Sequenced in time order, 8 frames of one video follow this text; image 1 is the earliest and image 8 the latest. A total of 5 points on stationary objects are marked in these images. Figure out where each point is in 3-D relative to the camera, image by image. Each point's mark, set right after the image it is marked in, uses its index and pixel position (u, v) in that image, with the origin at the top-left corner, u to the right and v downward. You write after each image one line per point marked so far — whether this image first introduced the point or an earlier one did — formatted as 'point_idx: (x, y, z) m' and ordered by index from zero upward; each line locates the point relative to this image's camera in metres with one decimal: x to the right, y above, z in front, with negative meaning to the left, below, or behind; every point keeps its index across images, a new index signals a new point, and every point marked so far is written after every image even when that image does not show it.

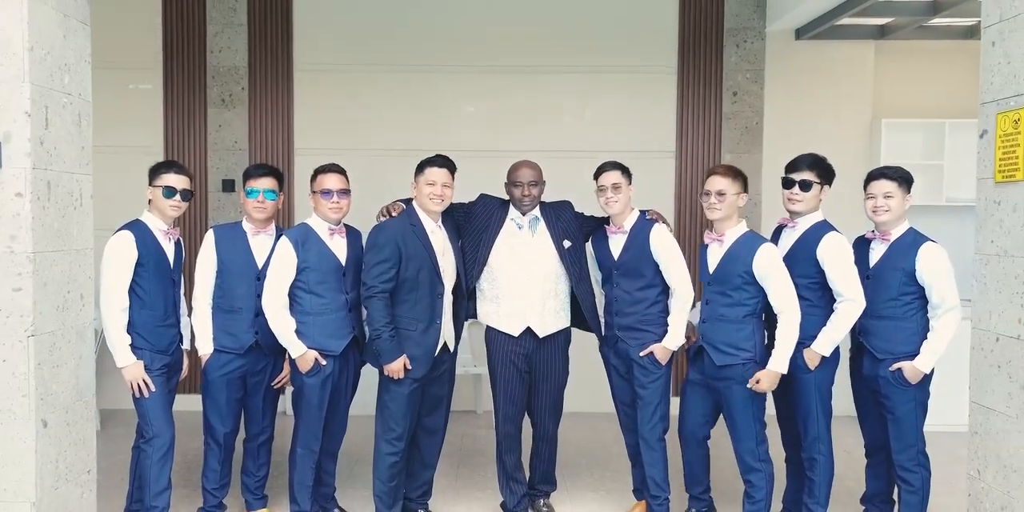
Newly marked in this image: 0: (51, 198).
0: (-1.5, +0.2, +2.7) m
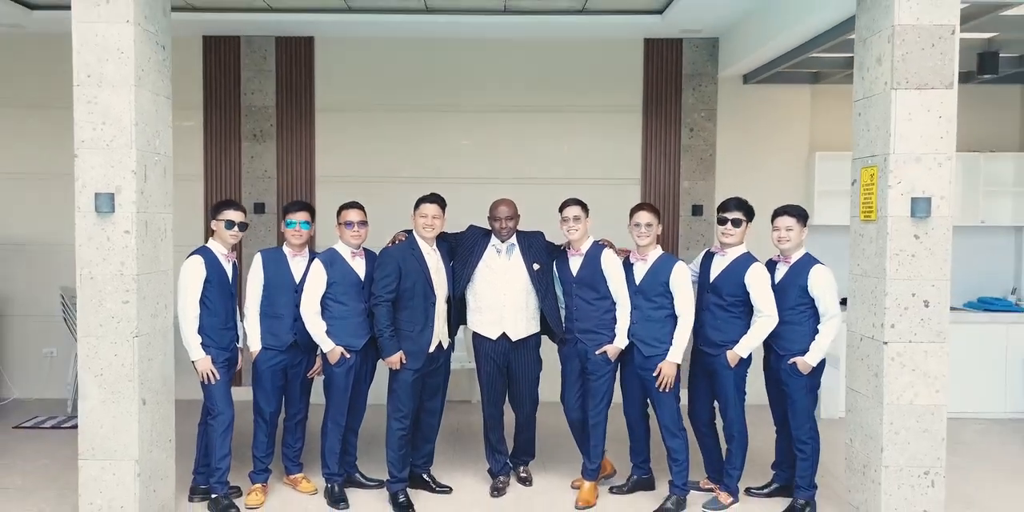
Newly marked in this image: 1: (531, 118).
0: (-1.6, +0.1, +3.6) m
1: (+0.1, +1.0, +6.2) m
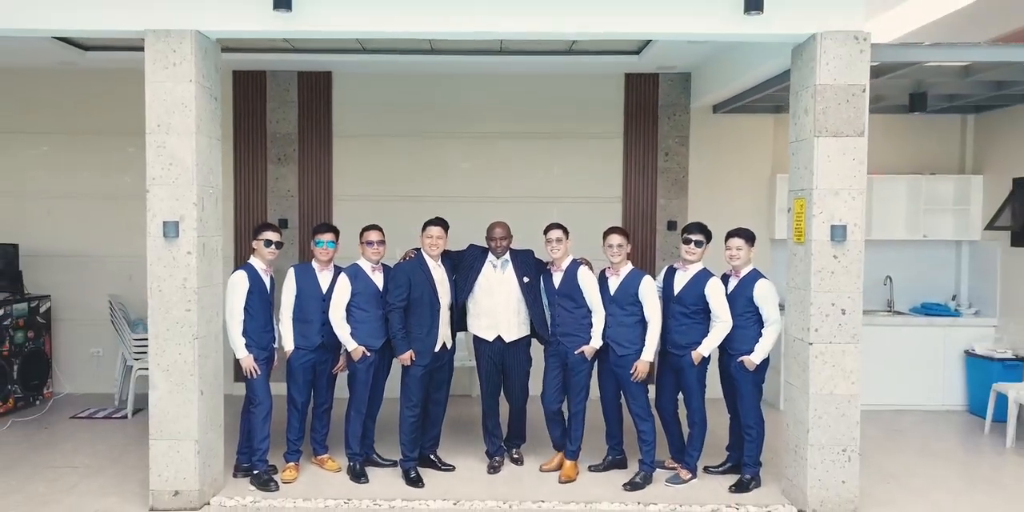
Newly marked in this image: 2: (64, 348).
0: (-1.6, 0.0, +4.4) m
1: (+0.1, +0.9, +7.0) m
2: (-3.7, -0.8, +7.0) m
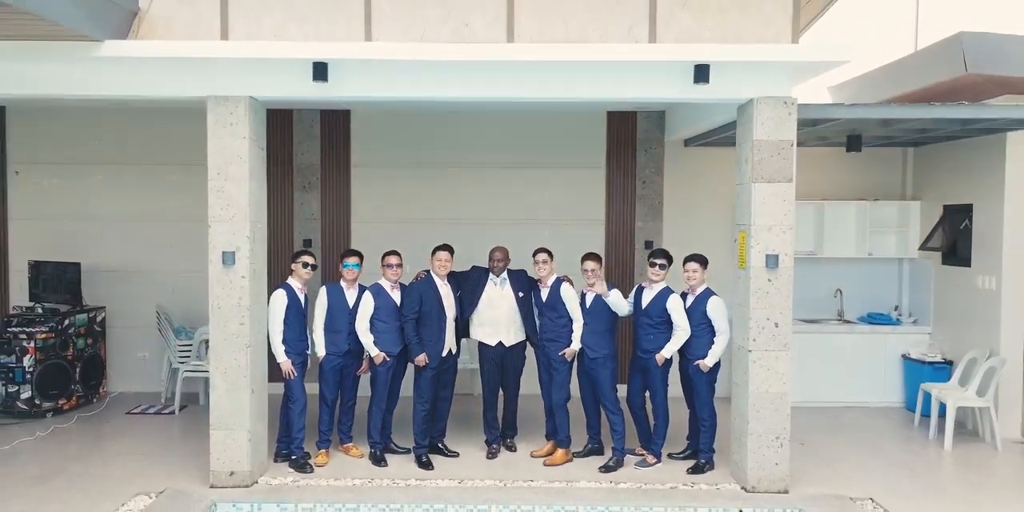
0: (-1.6, -0.1, +5.4) m
1: (+0.1, +0.8, +7.9) m
2: (-3.7, -0.9, +7.9) m
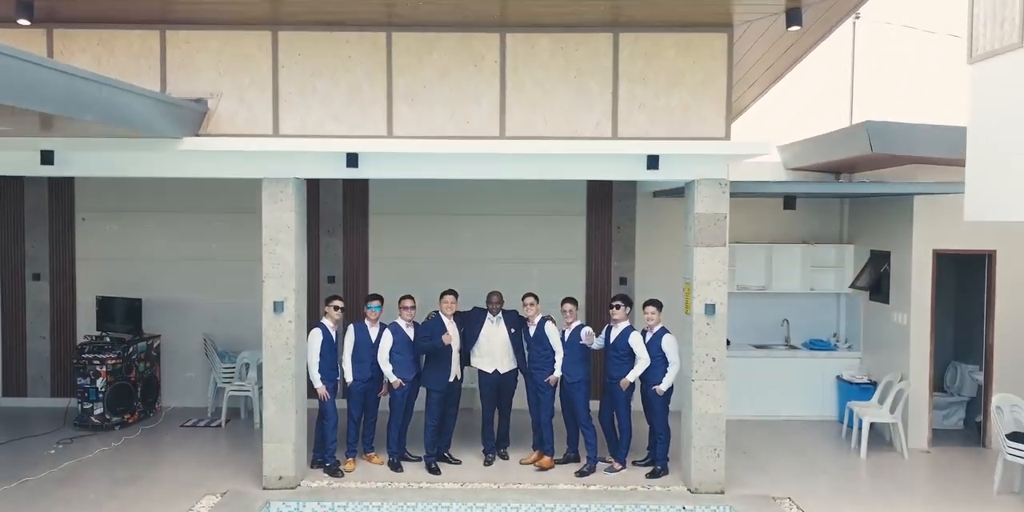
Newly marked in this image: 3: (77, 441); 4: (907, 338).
0: (-1.7, -0.5, +6.7) m
1: (0.0, +0.4, +9.3) m
2: (-3.7, -1.3, +9.3) m
3: (-4.1, -1.7, +8.1) m
4: (+3.7, -0.8, +7.9) m
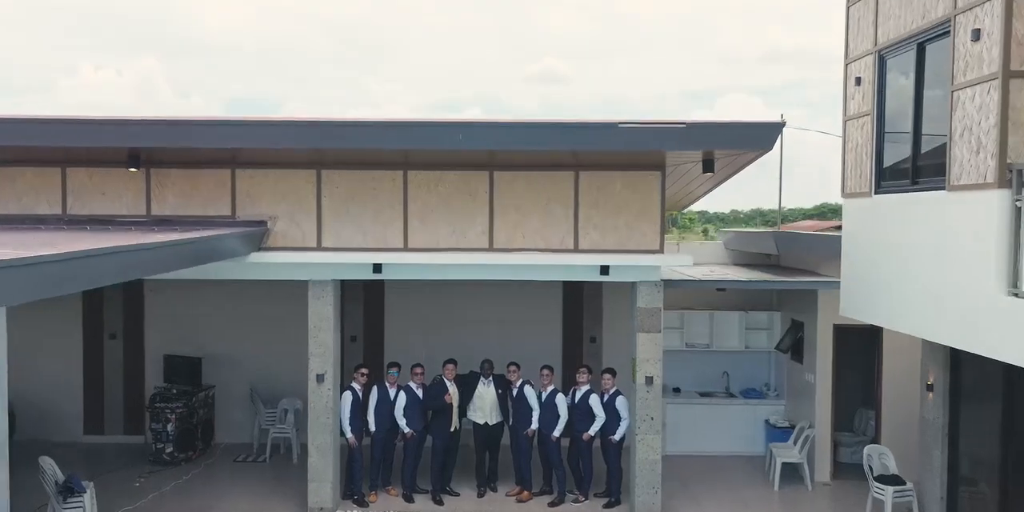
0: (-1.8, -1.3, +8.8) m
1: (-0.1, -0.4, +11.3) m
2: (-3.9, -2.1, +11.3) m
3: (-4.3, -2.6, +10.1) m
4: (+3.5, -1.6, +9.9) m
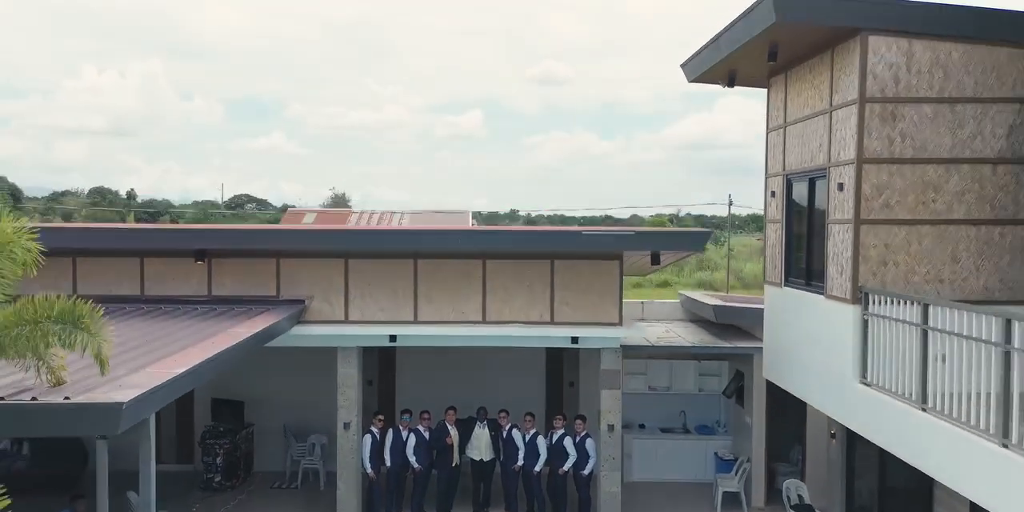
0: (-2.0, -2.2, +10.9) m
1: (-0.3, -1.3, +13.4) m
2: (-4.0, -3.0, +13.4) m
3: (-4.4, -3.5, +12.2) m
4: (+3.4, -2.5, +12.0) m
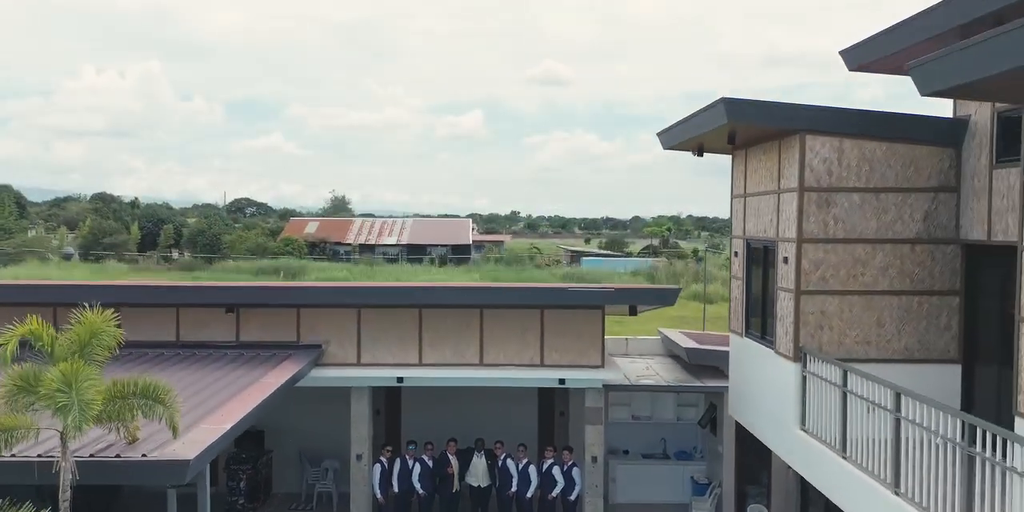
0: (-2.0, -3.0, +12.2) m
1: (-0.3, -2.1, +14.8) m
2: (-4.1, -3.7, +14.8) m
3: (-4.5, -4.2, +13.6) m
4: (+3.3, -3.2, +13.4) m
